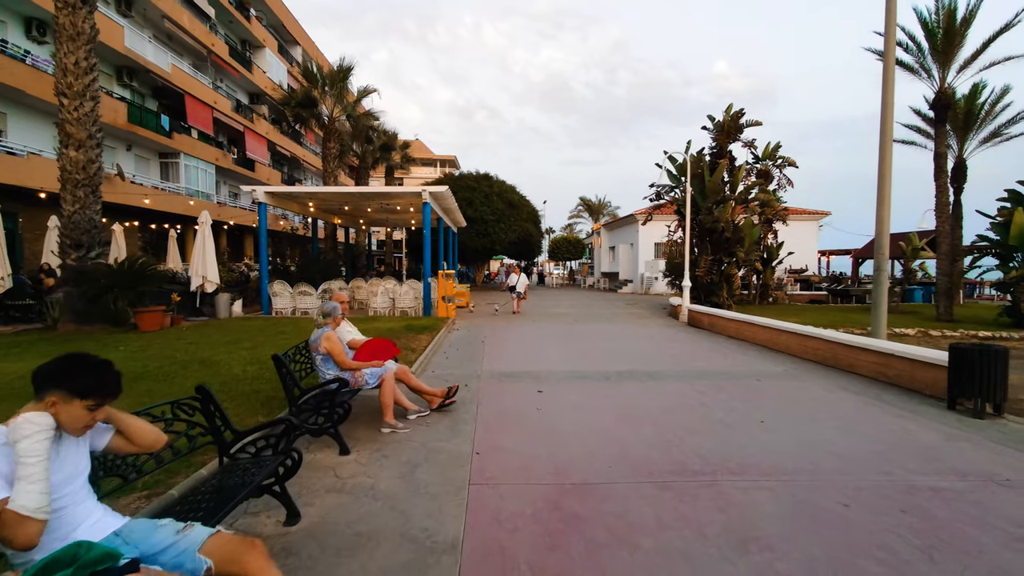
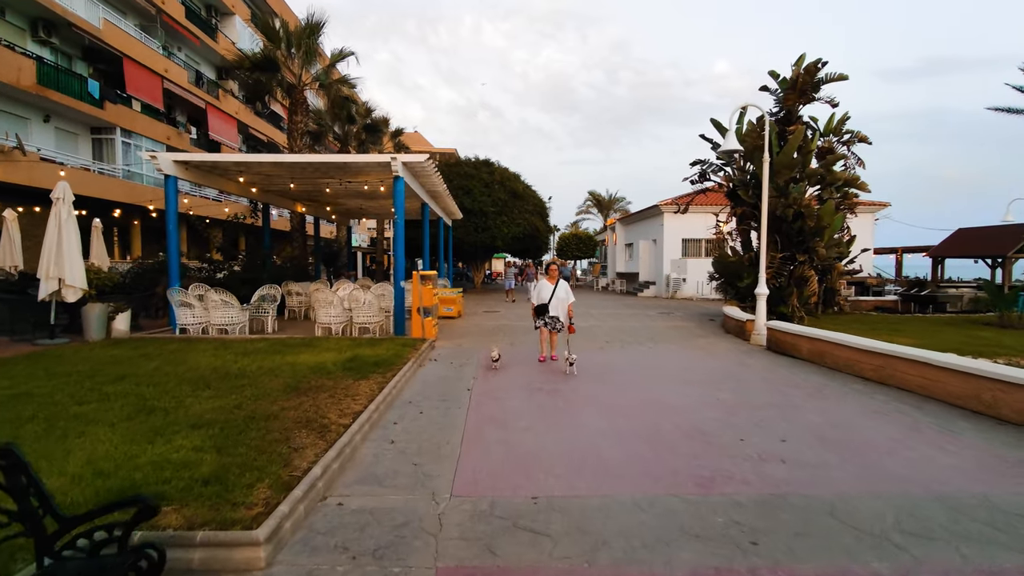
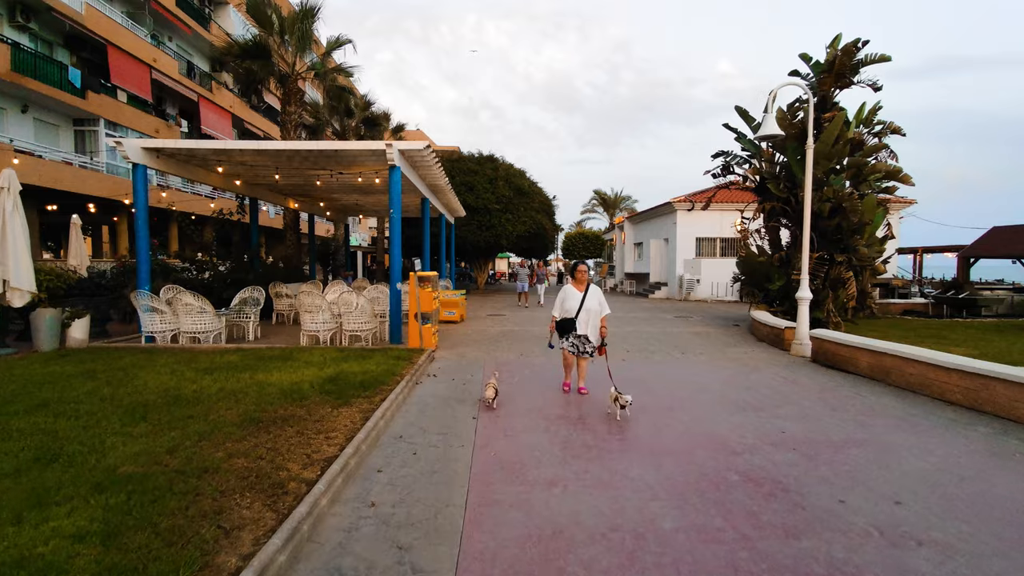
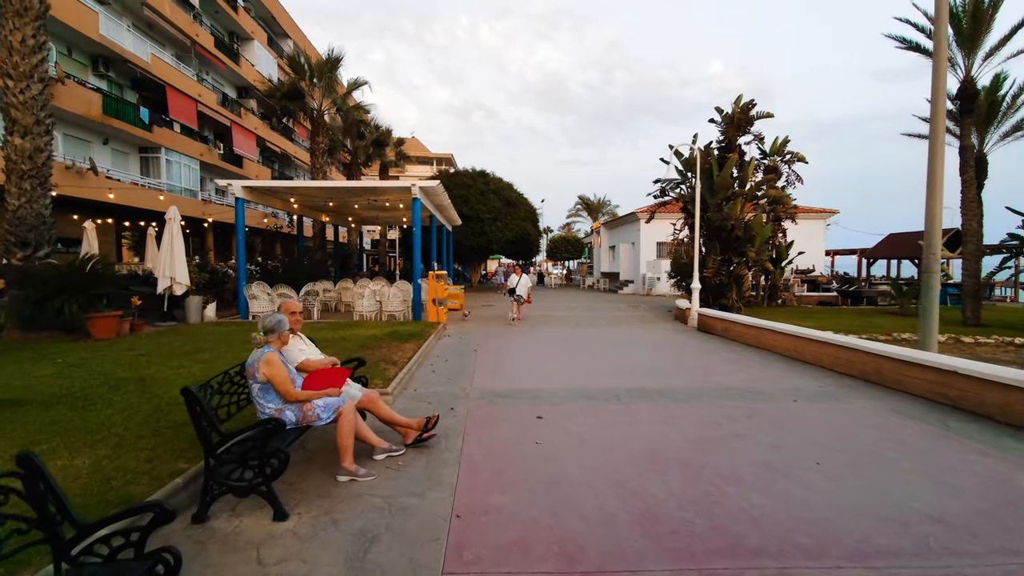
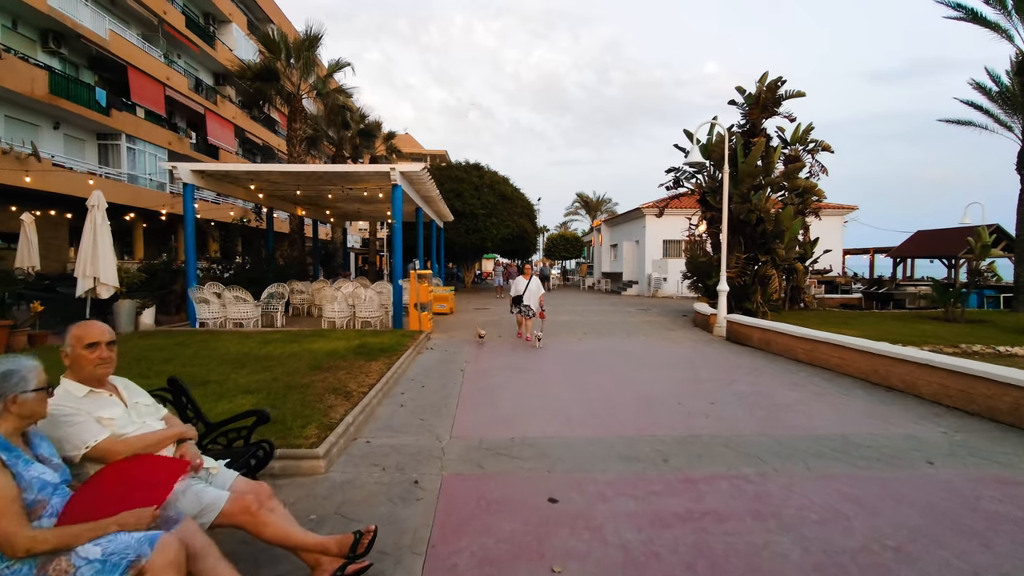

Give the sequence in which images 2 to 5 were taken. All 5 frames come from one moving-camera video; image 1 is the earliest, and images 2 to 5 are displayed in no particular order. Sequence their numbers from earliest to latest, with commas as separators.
4, 5, 2, 3
